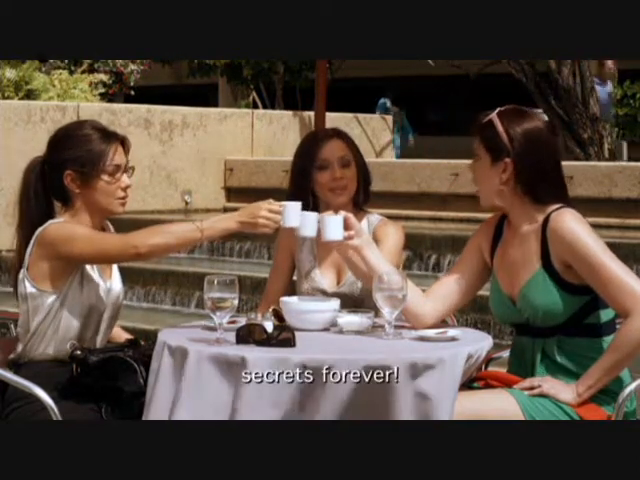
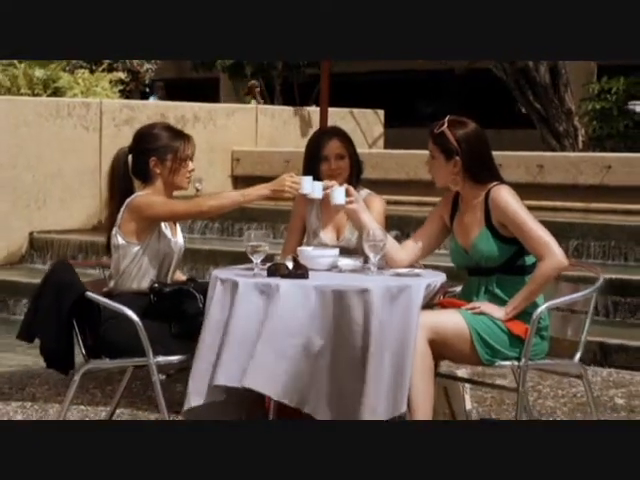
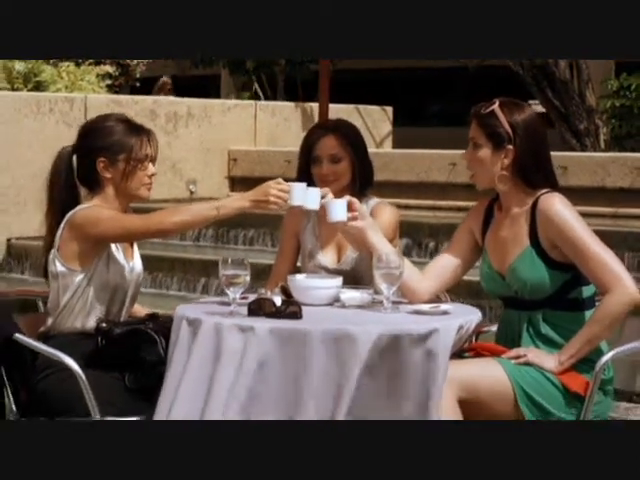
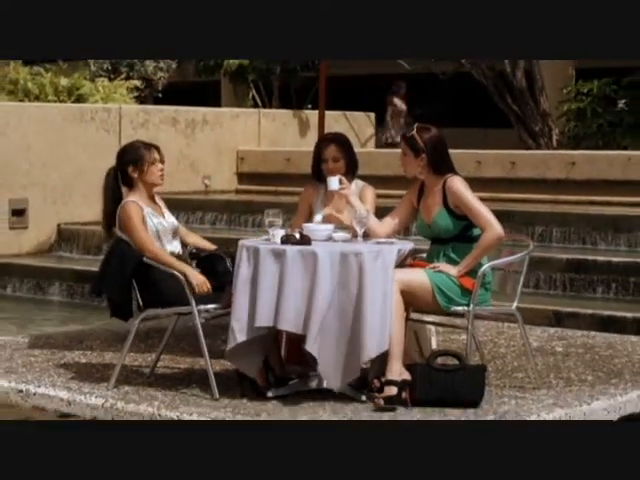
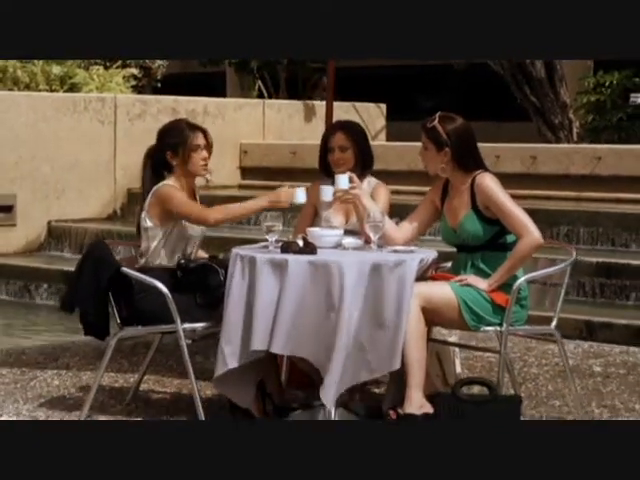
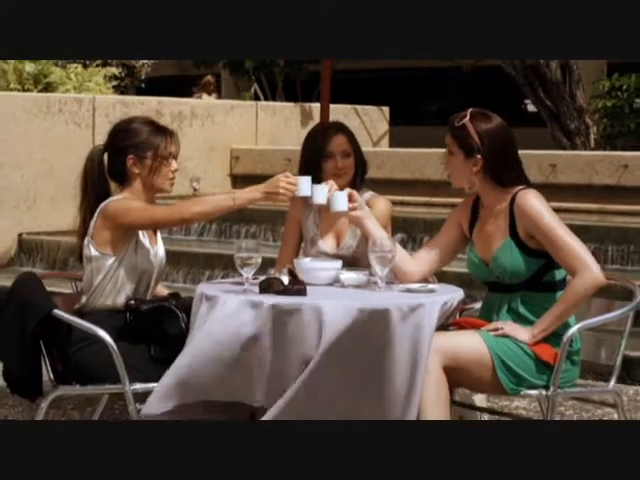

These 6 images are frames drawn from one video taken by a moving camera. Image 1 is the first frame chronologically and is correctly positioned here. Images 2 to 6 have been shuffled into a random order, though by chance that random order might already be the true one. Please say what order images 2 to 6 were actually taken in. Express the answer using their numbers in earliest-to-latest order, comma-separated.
3, 6, 2, 5, 4
